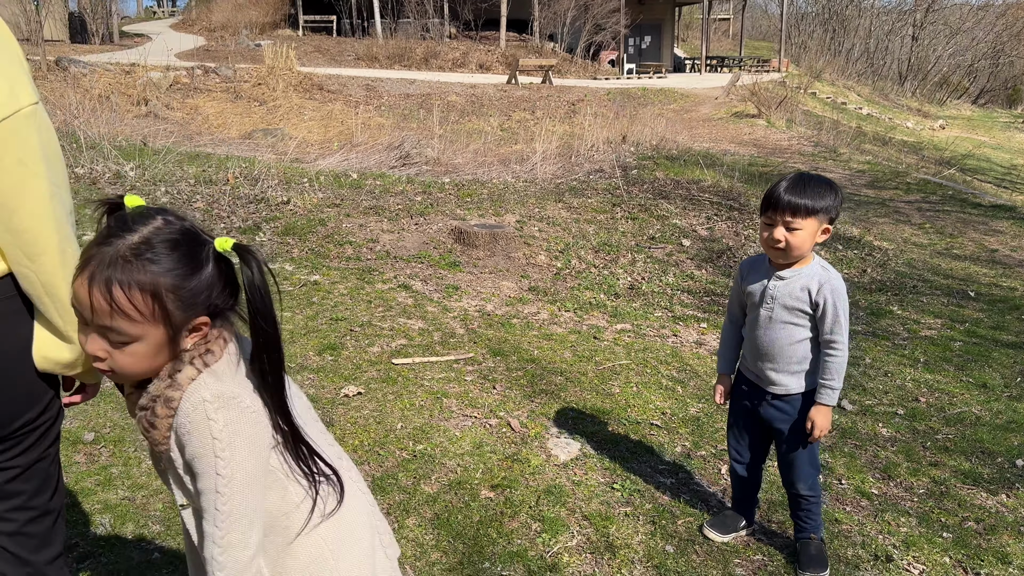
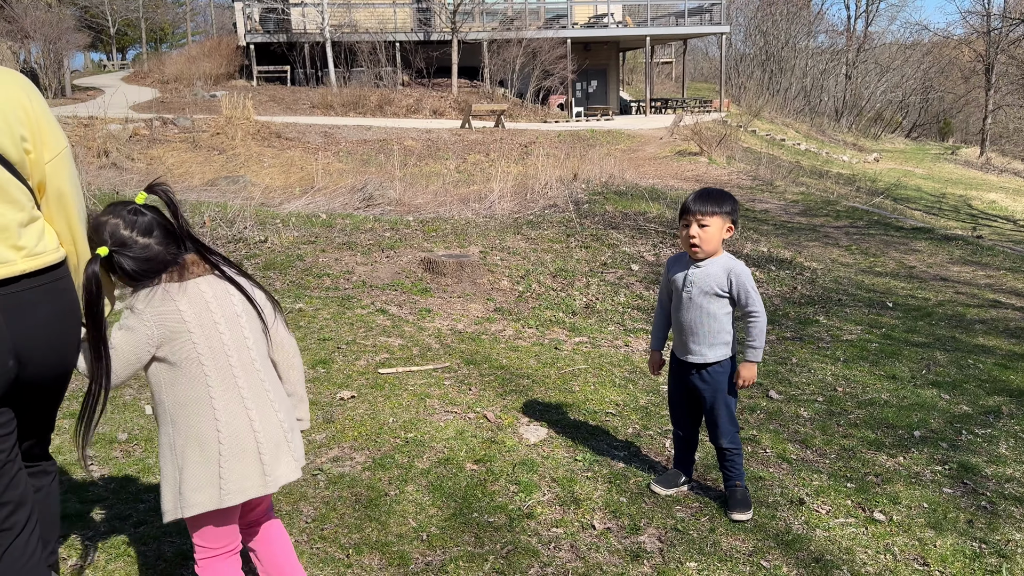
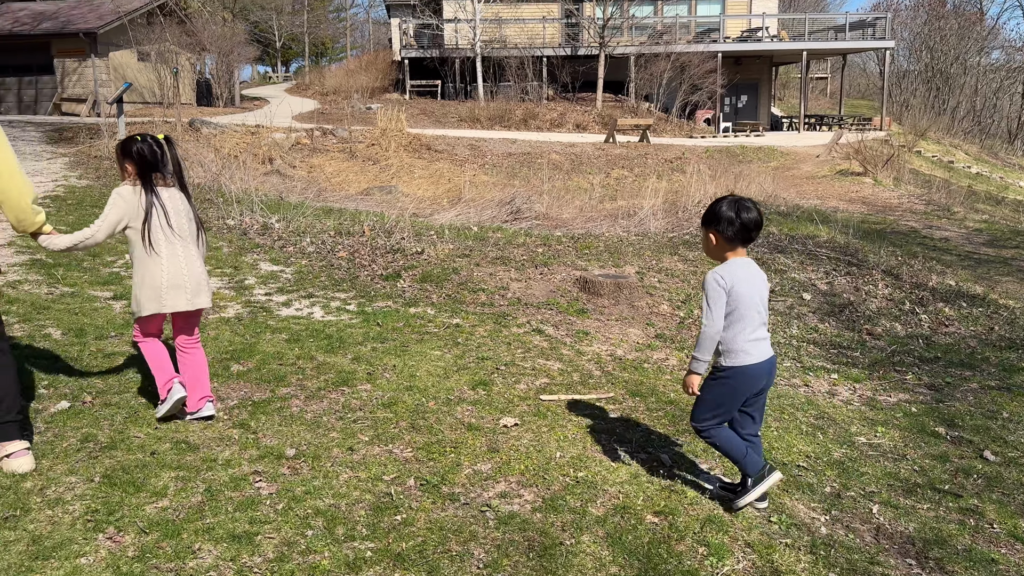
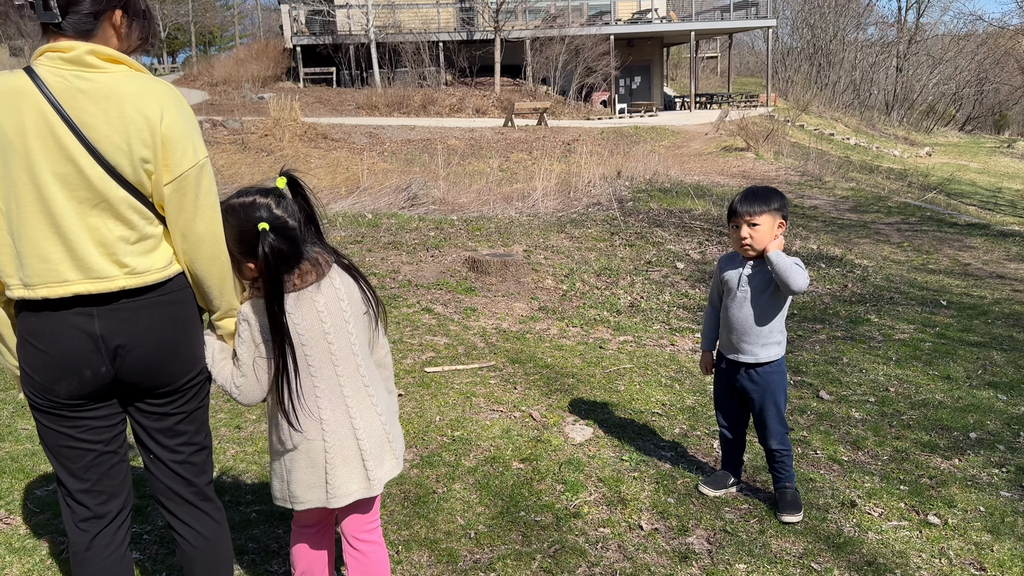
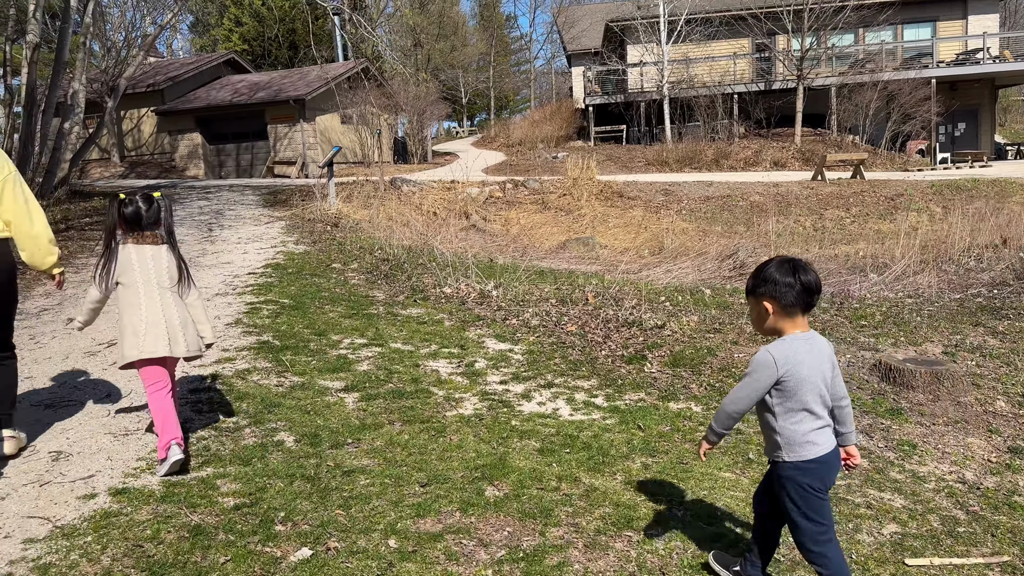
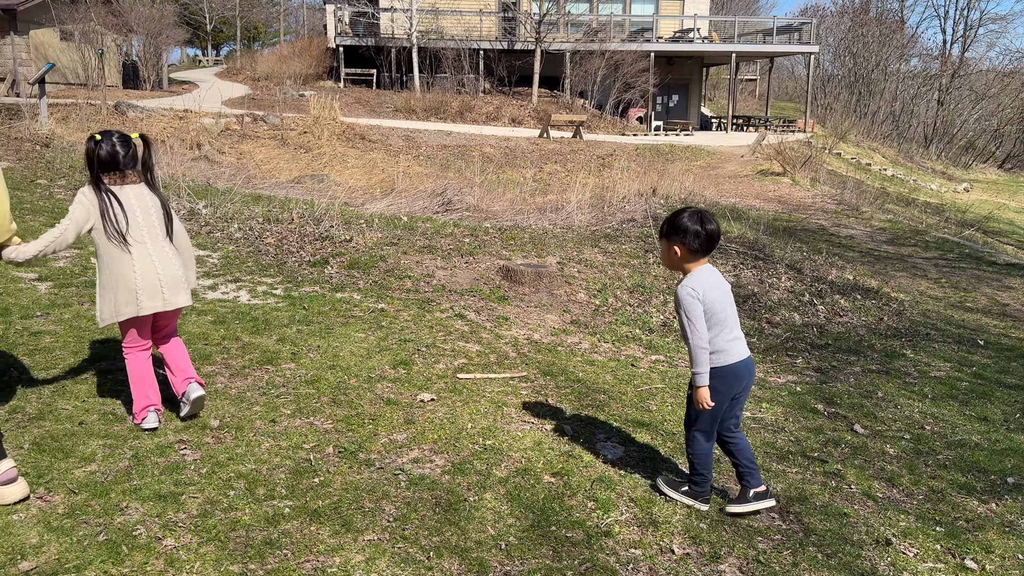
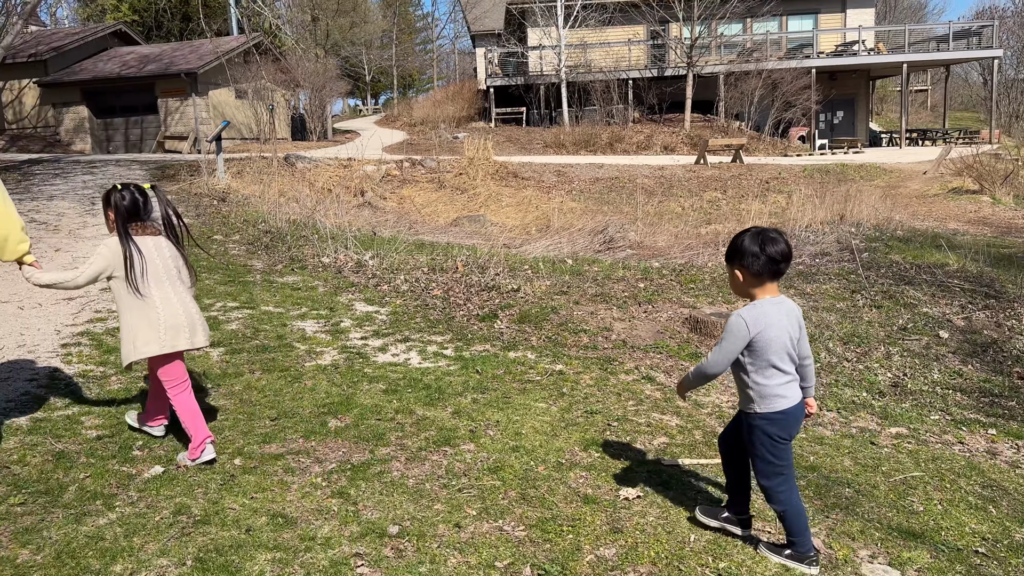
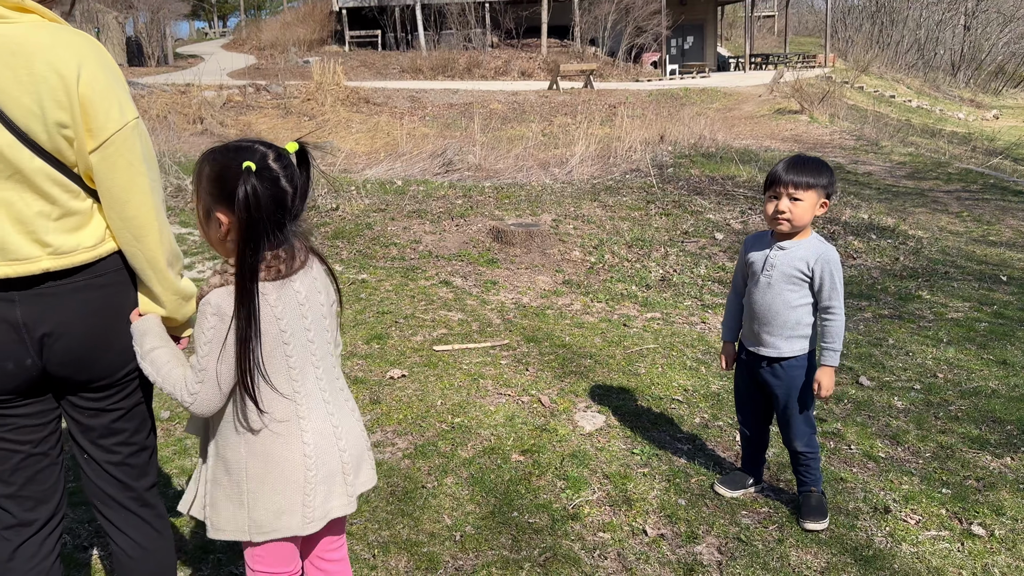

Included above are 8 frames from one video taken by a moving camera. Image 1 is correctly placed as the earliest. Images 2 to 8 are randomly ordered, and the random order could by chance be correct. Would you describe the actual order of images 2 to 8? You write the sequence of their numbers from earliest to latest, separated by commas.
8, 4, 2, 6, 3, 7, 5
